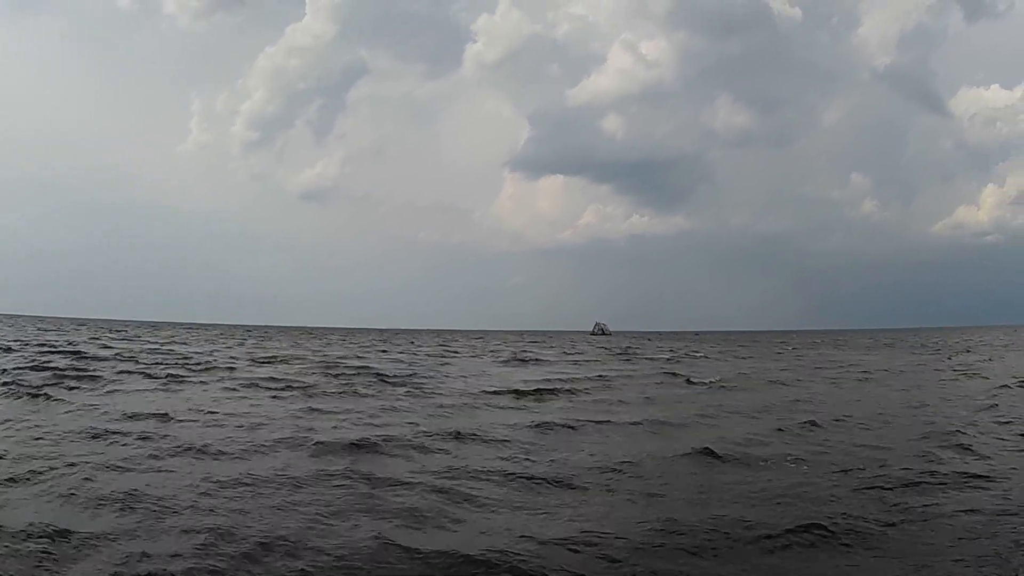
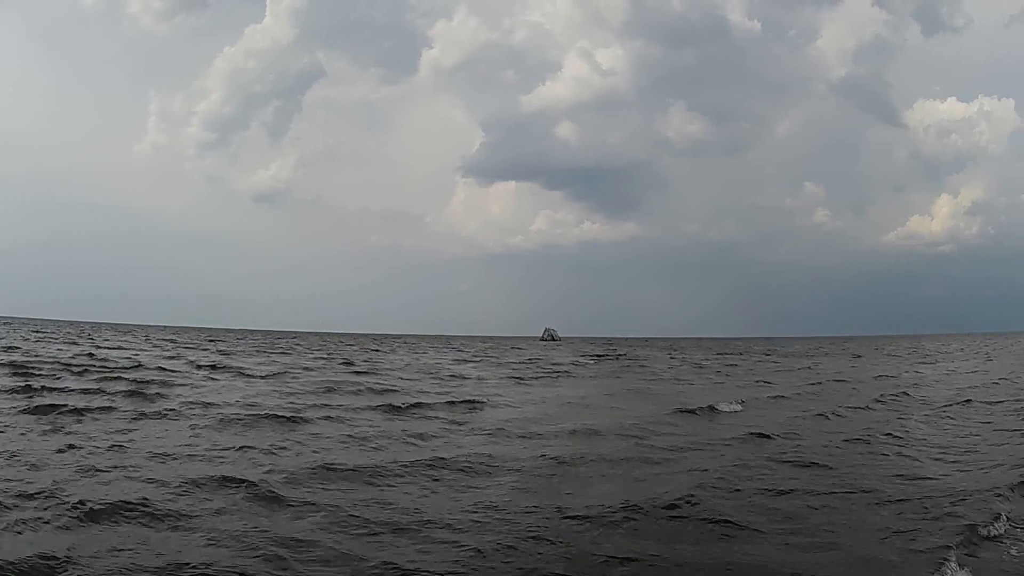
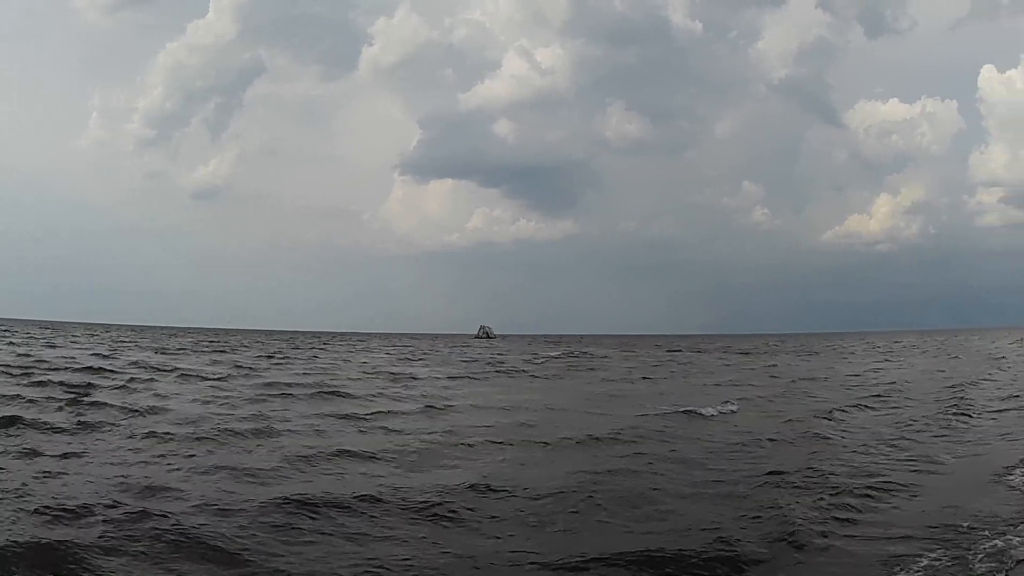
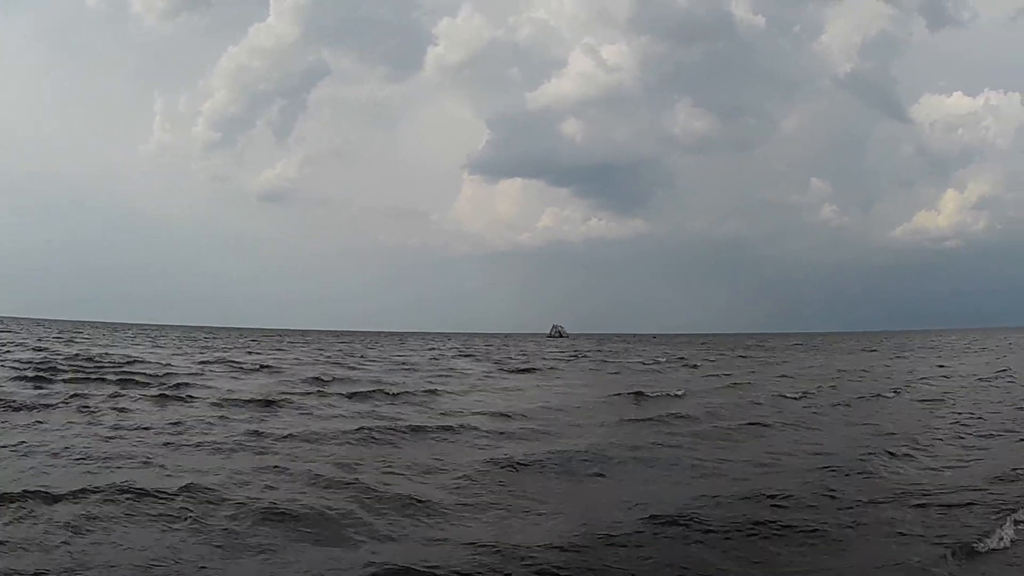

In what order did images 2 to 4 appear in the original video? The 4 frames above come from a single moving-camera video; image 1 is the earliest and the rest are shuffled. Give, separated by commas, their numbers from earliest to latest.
4, 2, 3
